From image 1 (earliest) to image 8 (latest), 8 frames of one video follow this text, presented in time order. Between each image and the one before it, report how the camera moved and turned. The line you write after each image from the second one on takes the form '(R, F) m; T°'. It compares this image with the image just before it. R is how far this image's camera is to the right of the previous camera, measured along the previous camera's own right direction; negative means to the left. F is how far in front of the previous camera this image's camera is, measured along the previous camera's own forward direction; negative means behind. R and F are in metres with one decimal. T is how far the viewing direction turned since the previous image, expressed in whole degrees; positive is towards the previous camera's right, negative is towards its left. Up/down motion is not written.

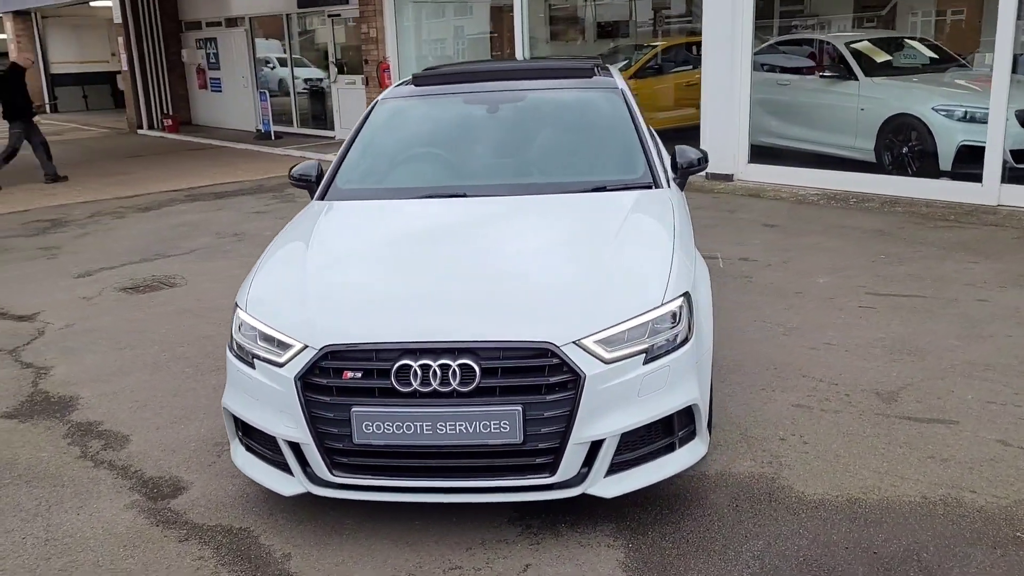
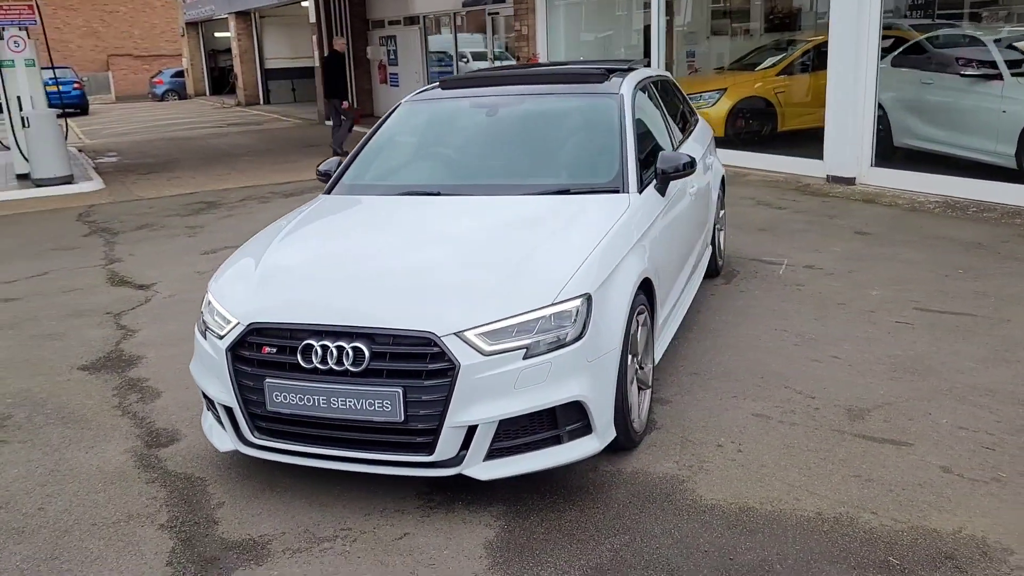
(+1.1, -0.1) m; -13°
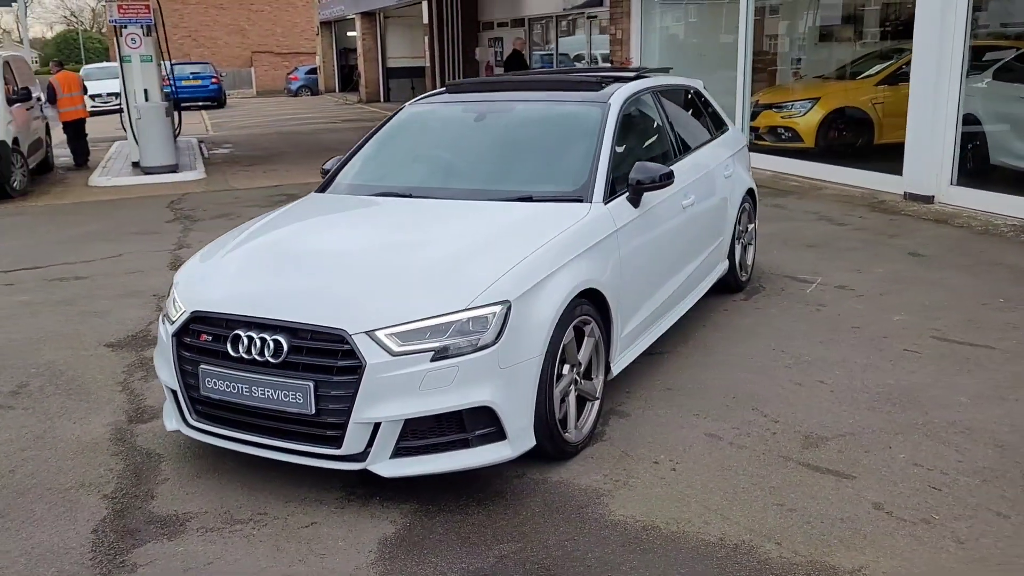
(+0.8, 0.0) m; -8°
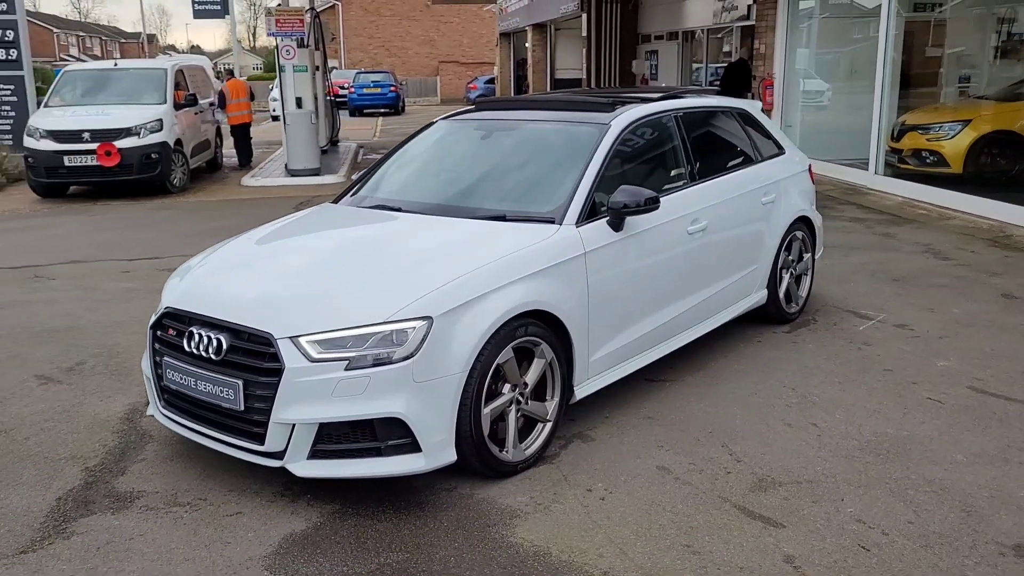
(+1.0, 0.0) m; -11°
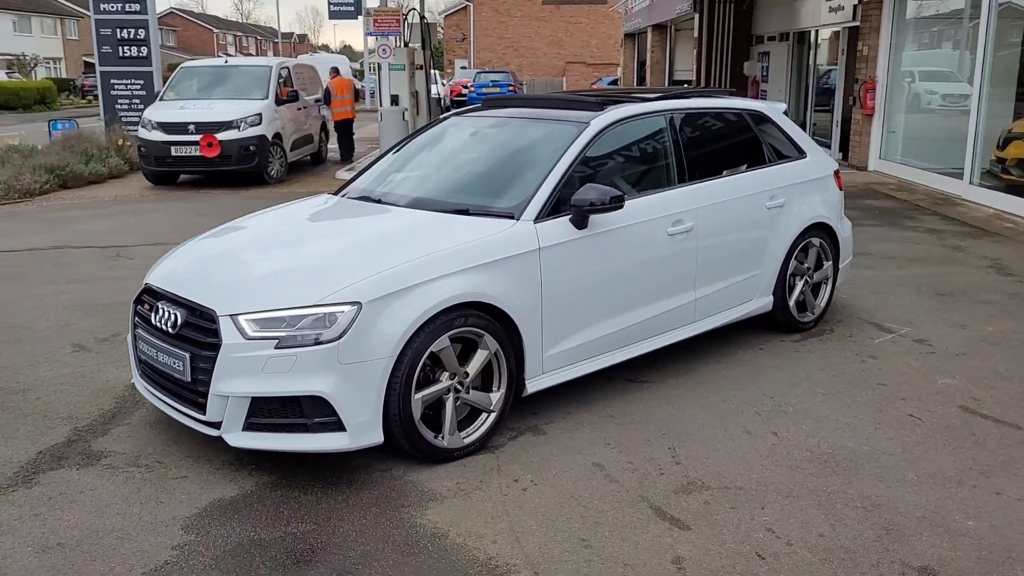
(+0.8, 0.0) m; -8°
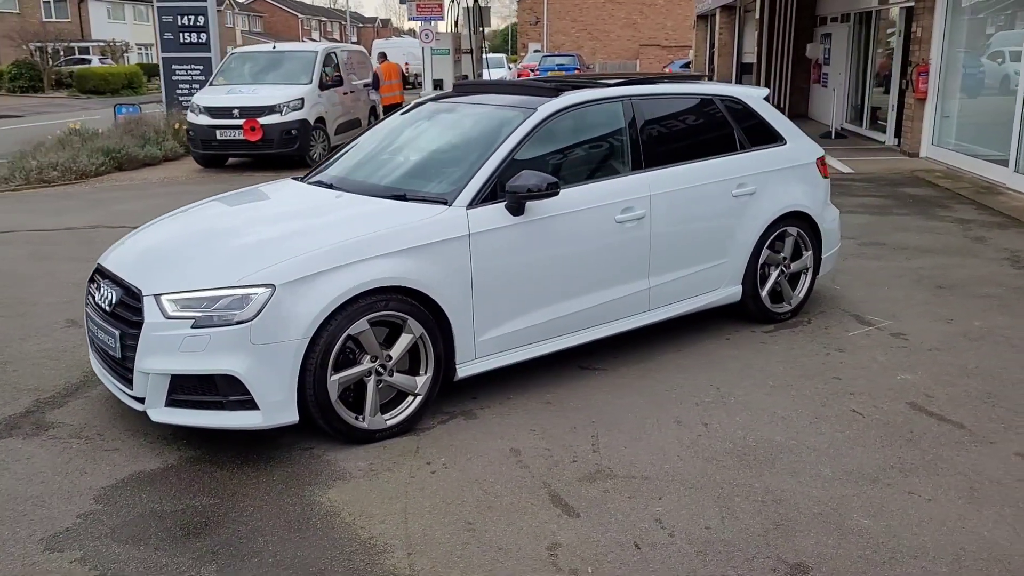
(+0.7, 0.0) m; -5°
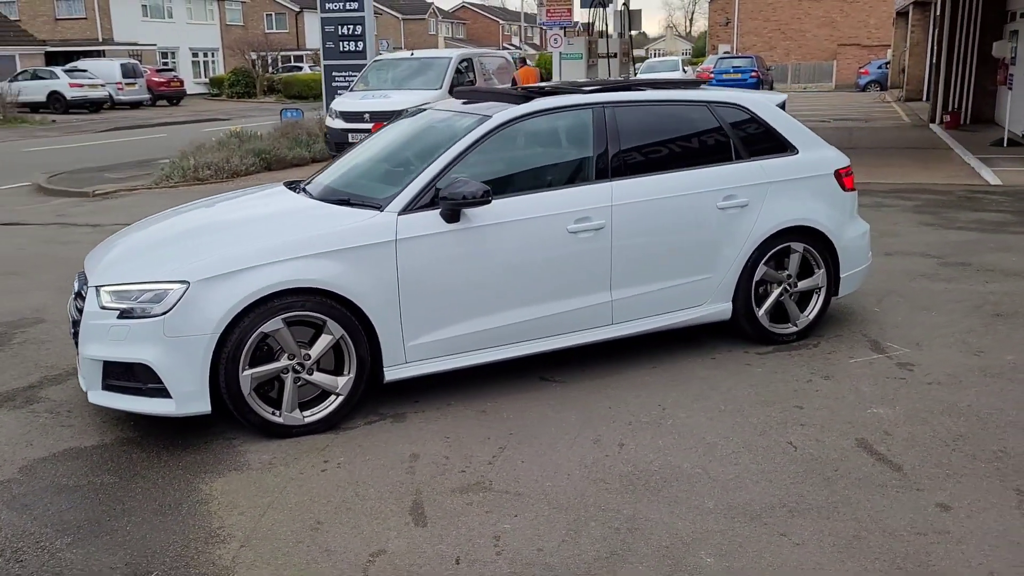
(+1.3, +0.1) m; -12°
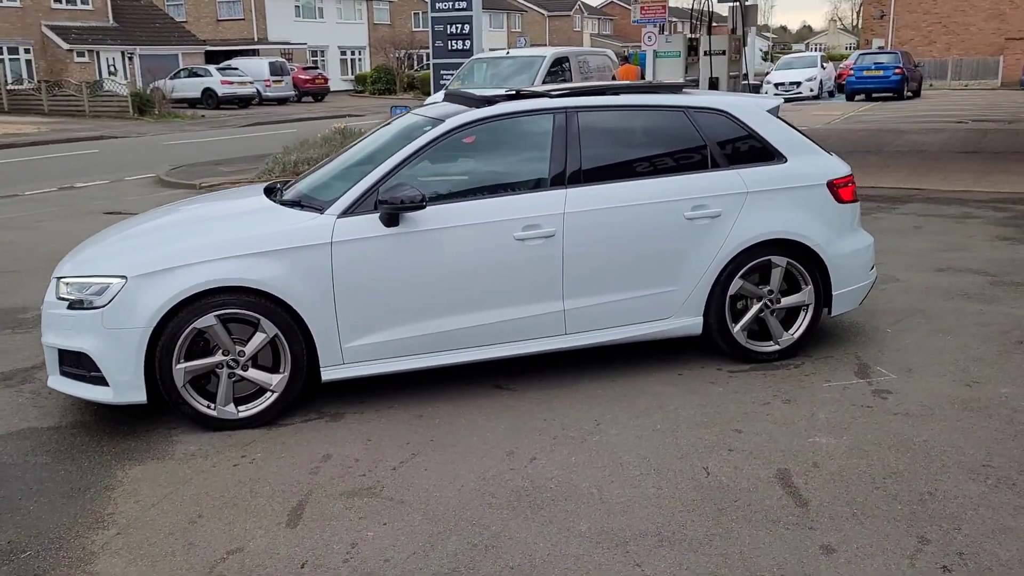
(+1.0, +0.1) m; -9°
